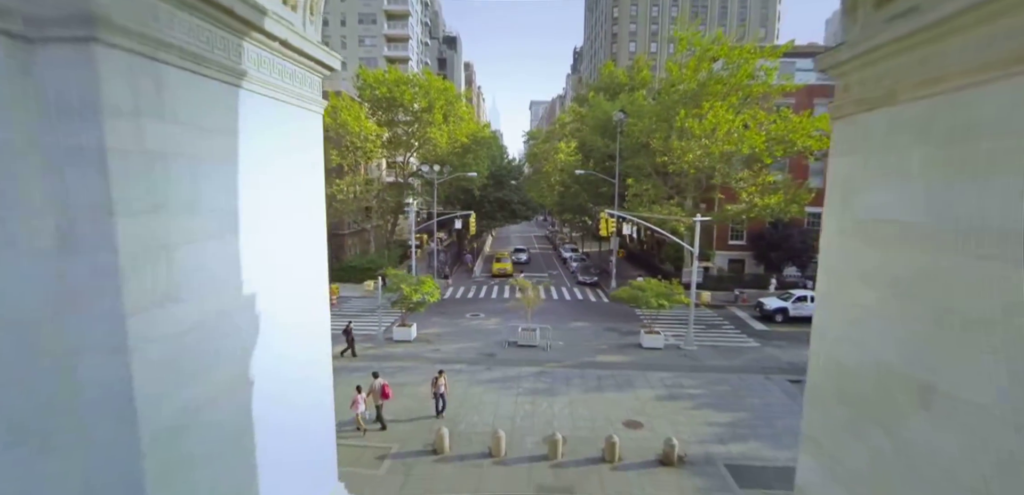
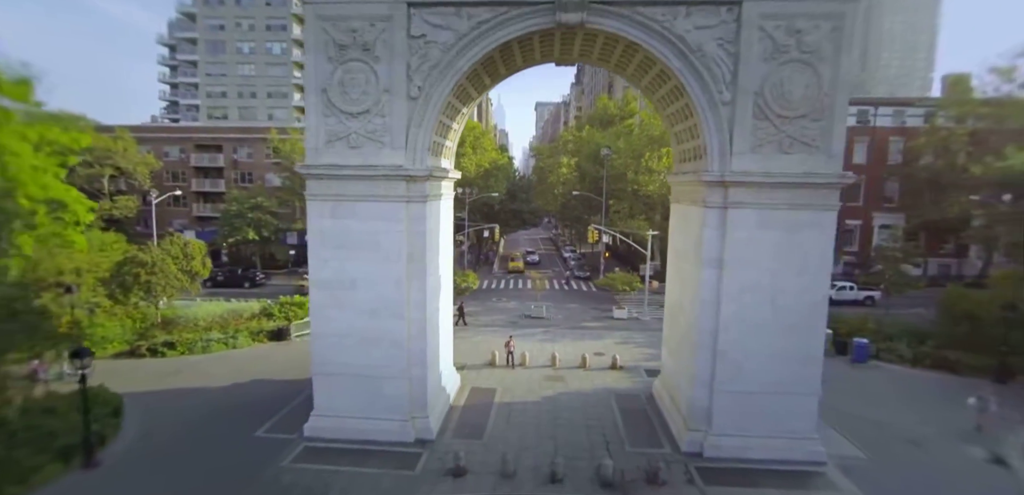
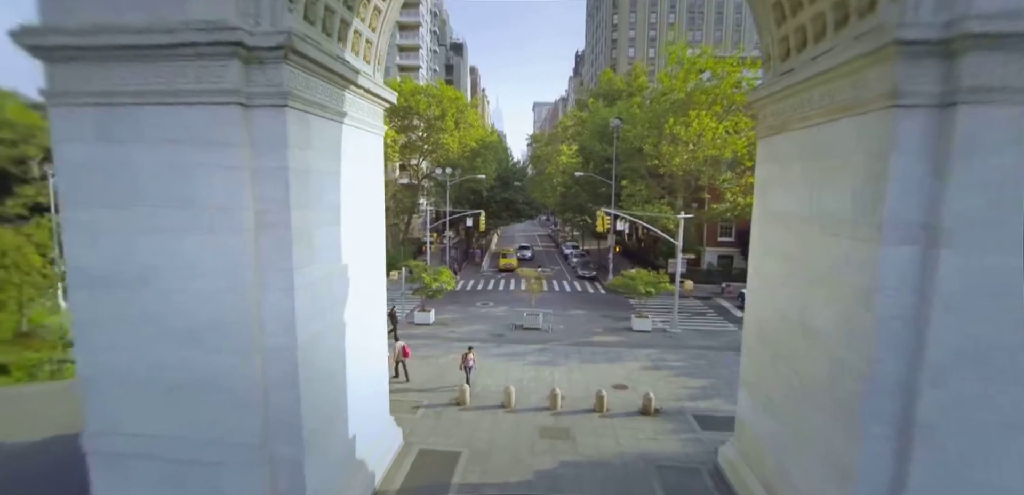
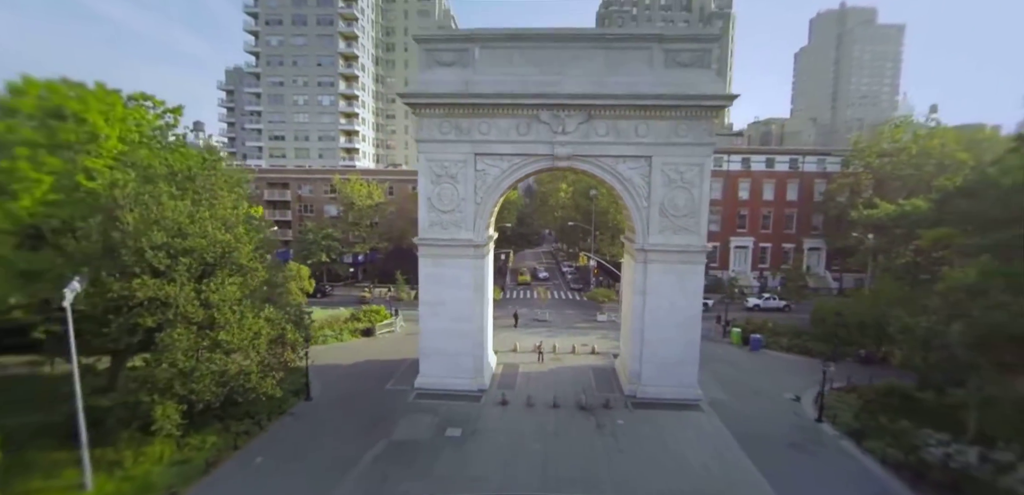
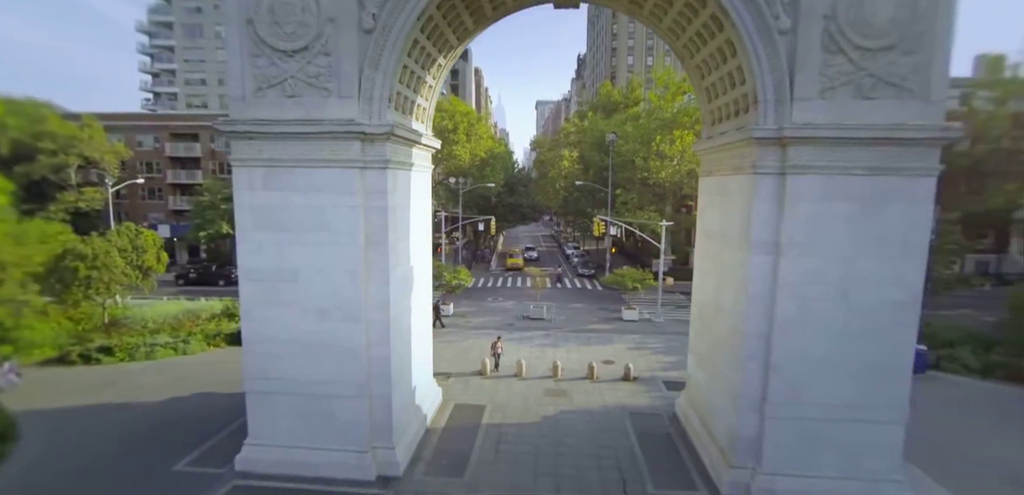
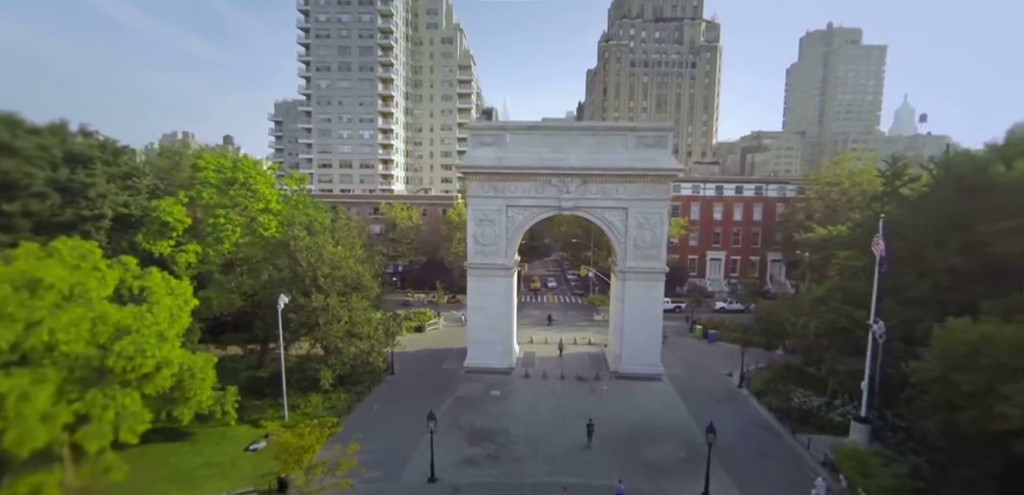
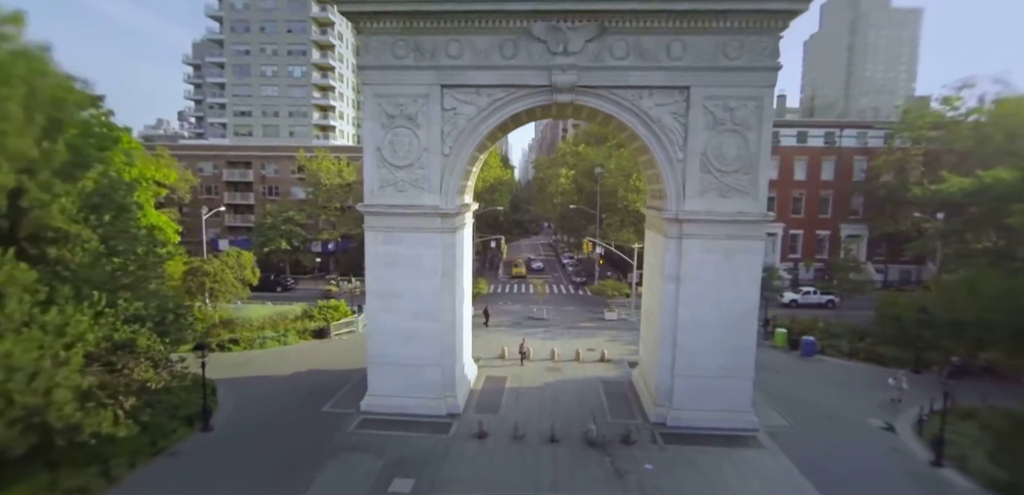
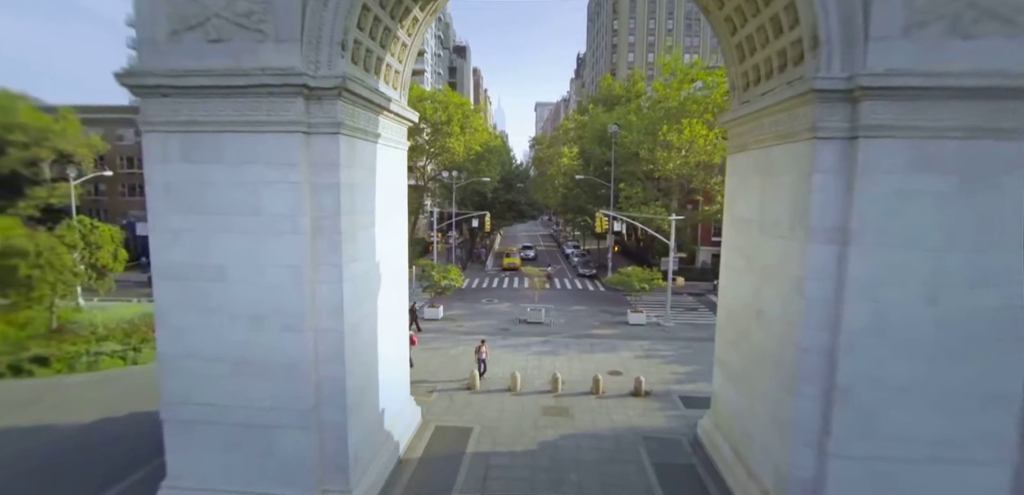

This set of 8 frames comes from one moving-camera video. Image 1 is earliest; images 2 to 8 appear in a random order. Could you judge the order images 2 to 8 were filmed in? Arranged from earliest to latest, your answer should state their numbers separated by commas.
3, 8, 5, 2, 7, 4, 6
